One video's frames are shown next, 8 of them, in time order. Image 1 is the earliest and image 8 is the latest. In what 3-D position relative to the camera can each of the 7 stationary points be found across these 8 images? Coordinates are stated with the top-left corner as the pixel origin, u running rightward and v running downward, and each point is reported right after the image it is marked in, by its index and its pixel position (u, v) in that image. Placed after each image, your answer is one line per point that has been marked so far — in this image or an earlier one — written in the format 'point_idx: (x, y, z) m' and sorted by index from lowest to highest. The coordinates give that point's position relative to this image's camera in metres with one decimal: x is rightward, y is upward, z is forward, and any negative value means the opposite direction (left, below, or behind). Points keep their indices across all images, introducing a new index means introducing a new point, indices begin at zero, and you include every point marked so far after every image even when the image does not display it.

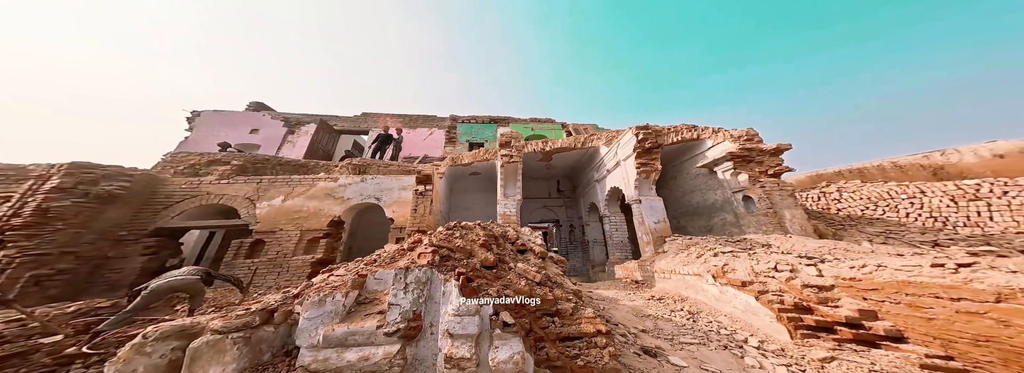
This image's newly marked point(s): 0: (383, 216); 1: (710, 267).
0: (-4.9, -1.2, +8.0) m
1: (+2.9, -1.2, +3.0) m
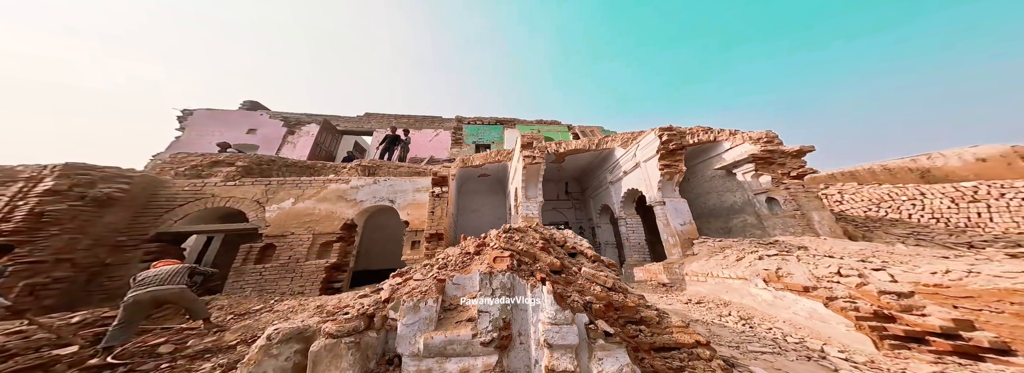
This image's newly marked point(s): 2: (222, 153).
0: (-4.3, -1.3, +7.7) m
1: (+3.6, -1.2, +3.0) m
2: (-9.9, +1.2, +7.0) m
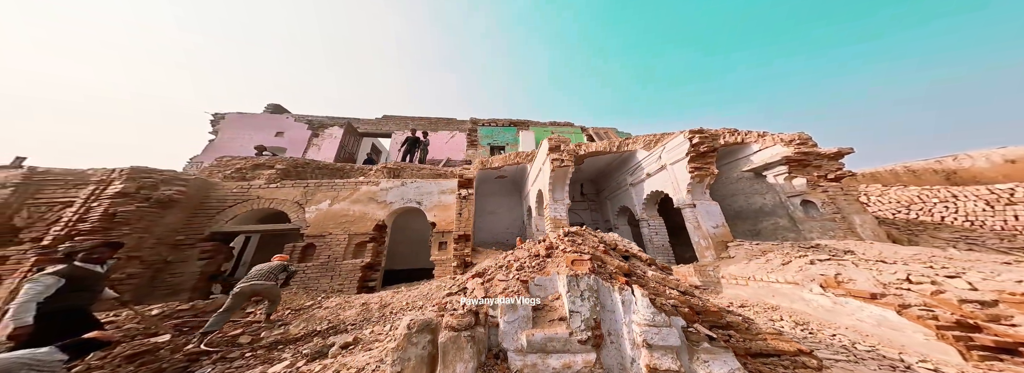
0: (-3.4, -1.4, +7.9) m
1: (+4.3, -1.3, +3.0) m
2: (-9.0, +1.1, +7.3) m
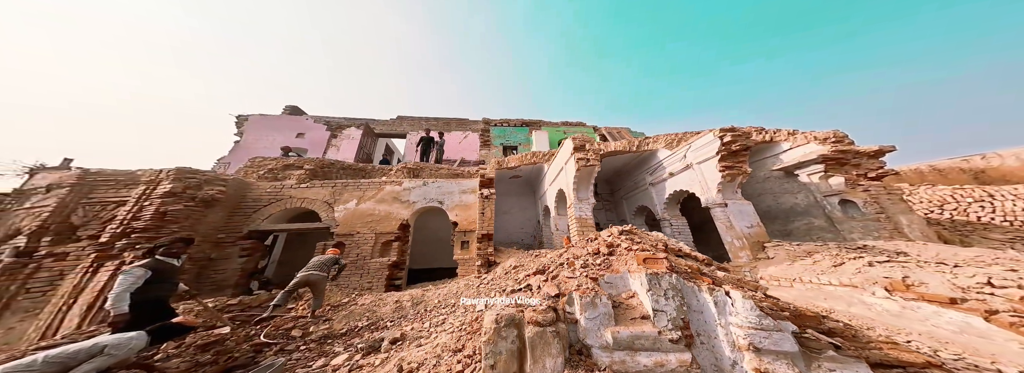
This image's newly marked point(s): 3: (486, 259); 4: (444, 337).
0: (-2.7, -1.4, +8.0) m
1: (+5.0, -1.3, +2.9) m
2: (-8.3, +1.1, +7.5) m
3: (-0.8, -2.2, +6.3) m
4: (-1.0, -2.1, +2.9) m
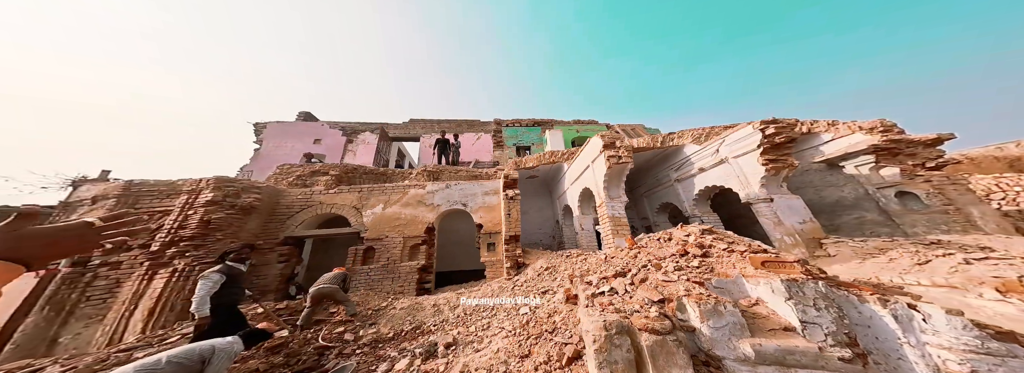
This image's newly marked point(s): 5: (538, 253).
0: (-1.8, -1.5, +8.0) m
1: (+5.8, -1.1, +2.7) m
2: (-7.5, +0.9, +7.6) m
3: (+0.1, -2.2, +6.2) m
4: (-0.2, -2.1, +2.8) m
5: (+0.9, -2.2, +6.7) m
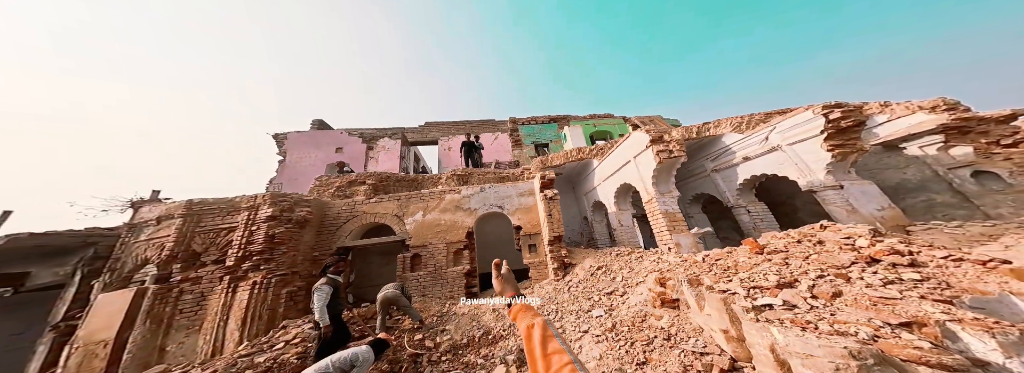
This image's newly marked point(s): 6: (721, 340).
0: (-0.4, -1.5, +7.9) m
1: (+7.0, -0.9, +2.5) m
2: (-6.2, +0.5, +7.7) m
3: (+1.5, -2.2, +6.1) m
4: (+1.1, -2.2, +2.7) m
5: (+2.2, -2.1, +6.6) m
6: (+1.7, -1.2, +1.6) m
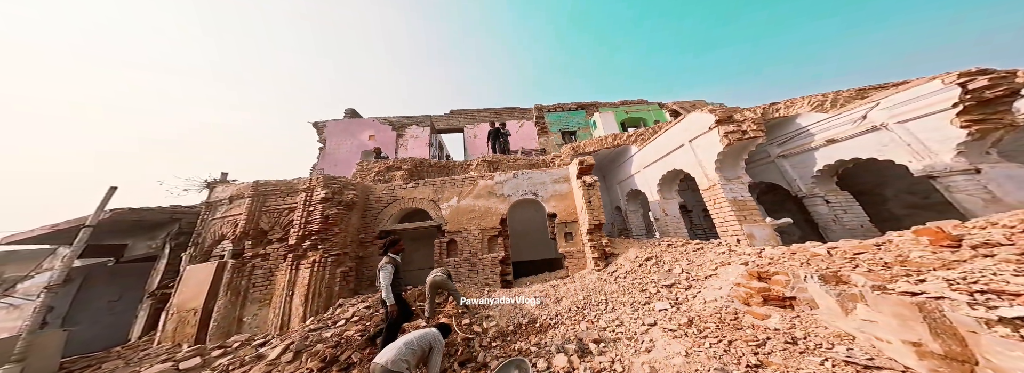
0: (+0.8, -1.0, +7.7) m
1: (+7.7, -0.7, +1.6) m
2: (-4.9, +1.1, +7.9) m
3: (+2.6, -1.8, +5.8) m
4: (+1.9, -1.9, +2.4) m
5: (+3.3, -1.7, +6.2) m
6: (+2.4, -1.0, +1.2) m
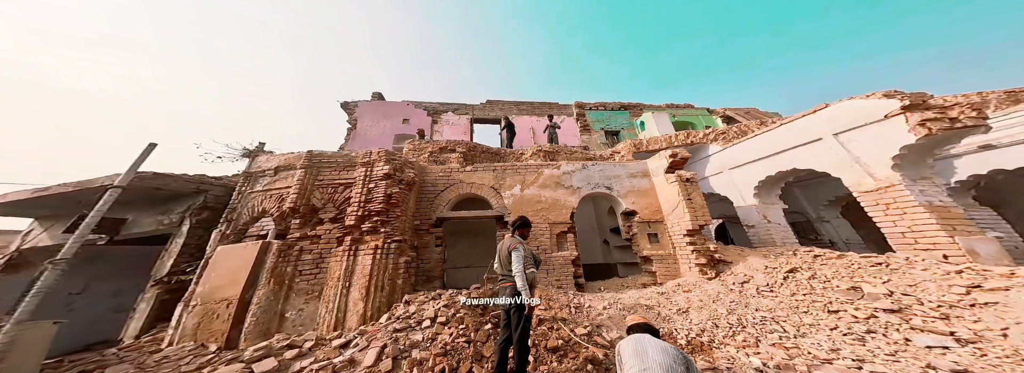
0: (+3.1, -0.8, +6.9) m
1: (+10.1, -0.8, +0.8) m
2: (-2.5, +1.7, +7.0) m
3: (+4.8, -1.7, +5.0) m
4: (+4.2, -1.7, +1.6) m
5: (+5.6, -1.6, +5.3) m
6: (+4.8, -0.8, +0.4) m
